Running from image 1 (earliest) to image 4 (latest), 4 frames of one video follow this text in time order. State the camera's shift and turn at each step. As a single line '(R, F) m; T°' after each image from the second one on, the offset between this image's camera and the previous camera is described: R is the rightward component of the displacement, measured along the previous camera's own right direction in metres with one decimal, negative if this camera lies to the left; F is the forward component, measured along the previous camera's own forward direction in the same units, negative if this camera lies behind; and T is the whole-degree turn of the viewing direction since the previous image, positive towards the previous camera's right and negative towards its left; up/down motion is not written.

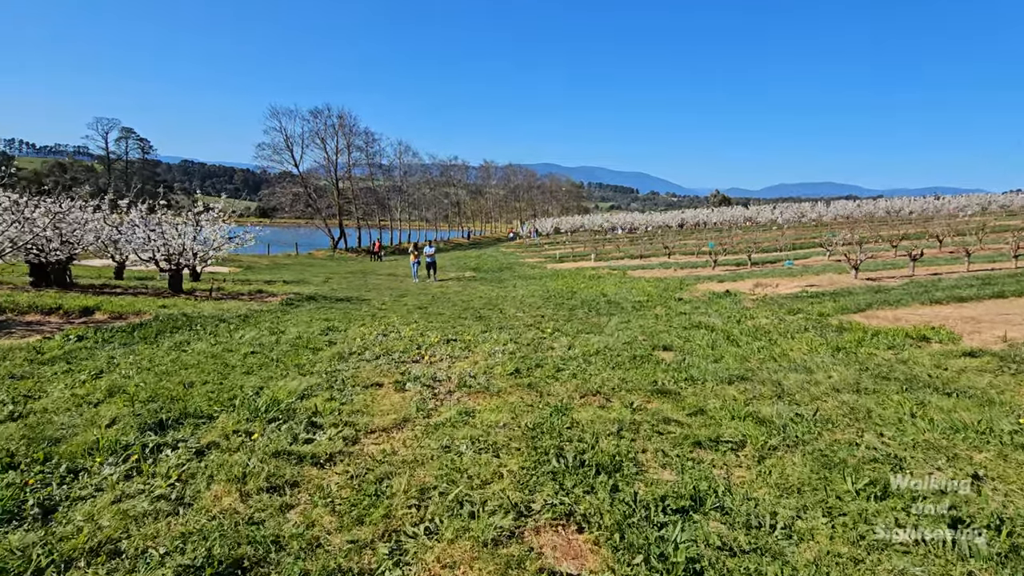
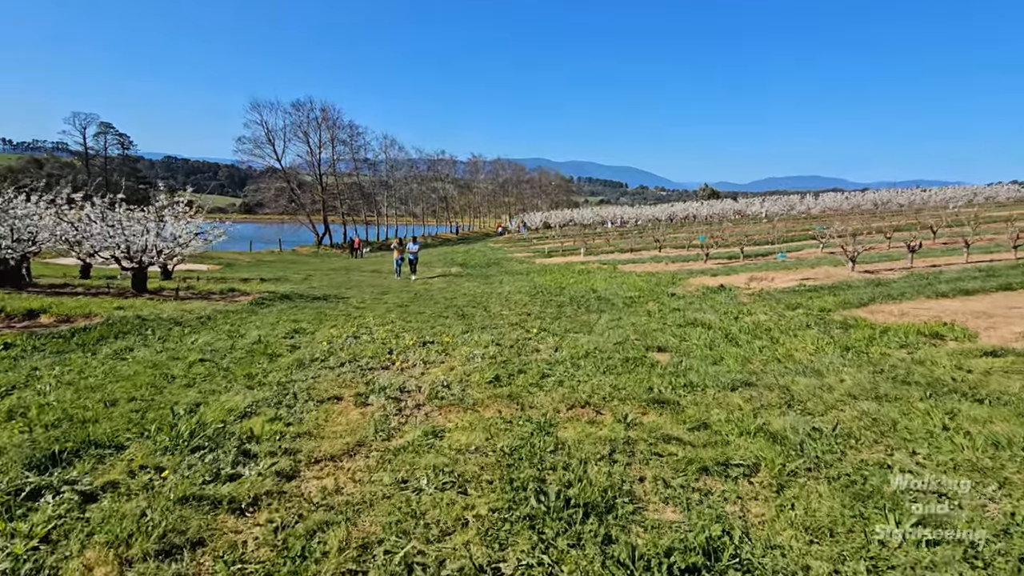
(+0.2, +0.8) m; +1°
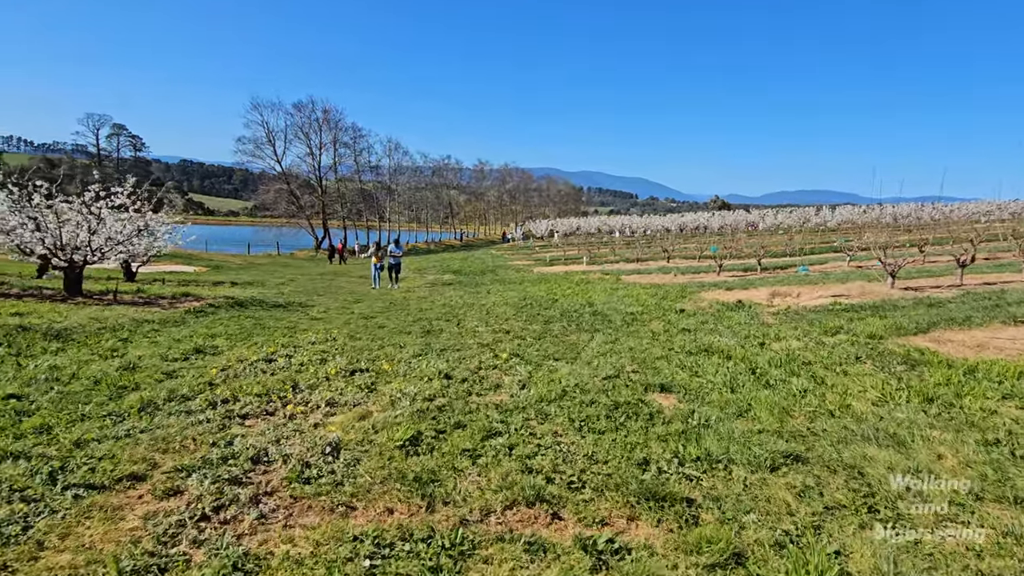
(+0.7, +2.4) m; -1°
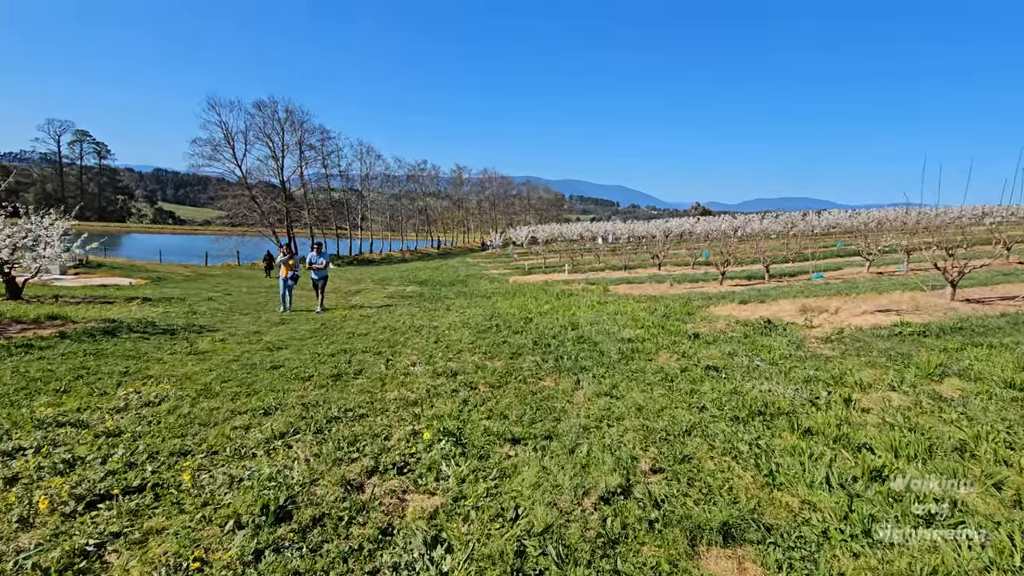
(+0.6, +3.7) m; +2°
